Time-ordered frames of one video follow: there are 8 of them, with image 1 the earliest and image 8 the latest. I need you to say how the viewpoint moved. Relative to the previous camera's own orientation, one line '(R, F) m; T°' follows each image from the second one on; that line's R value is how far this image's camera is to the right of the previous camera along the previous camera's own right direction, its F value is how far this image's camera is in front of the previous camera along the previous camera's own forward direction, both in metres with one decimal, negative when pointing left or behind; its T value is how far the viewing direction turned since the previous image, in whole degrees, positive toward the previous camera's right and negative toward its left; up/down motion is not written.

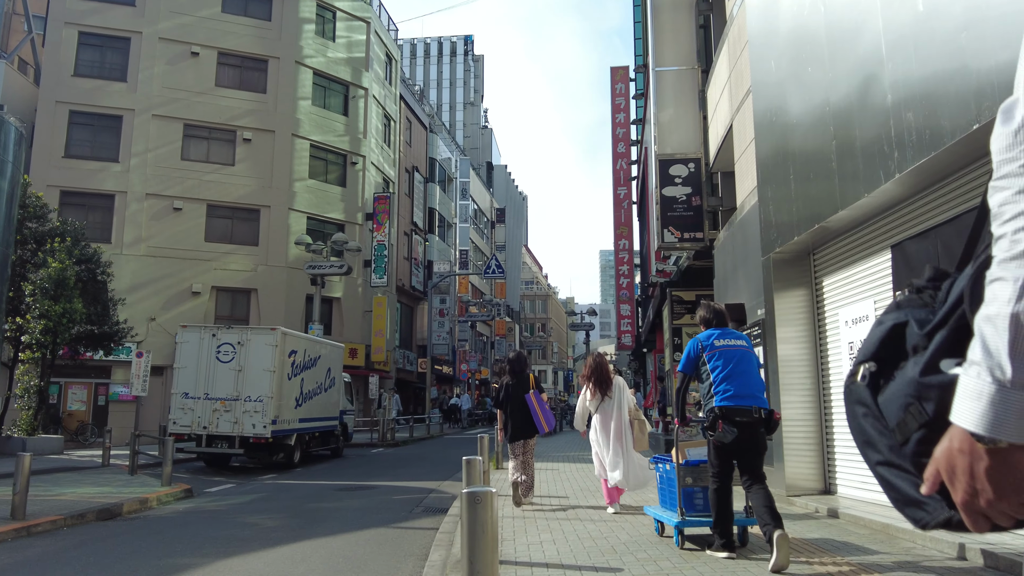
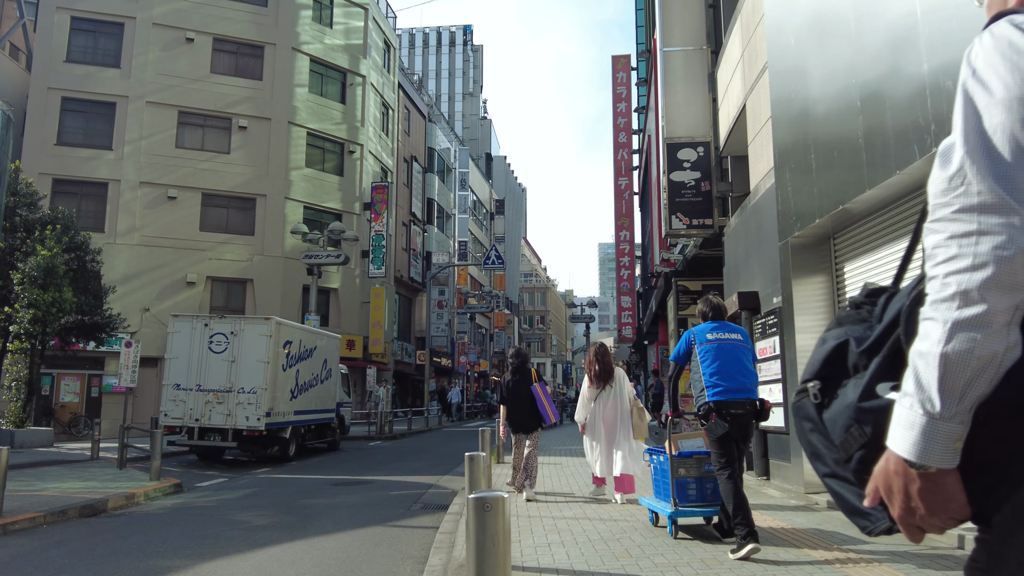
(-0.1, +0.5) m; 0°
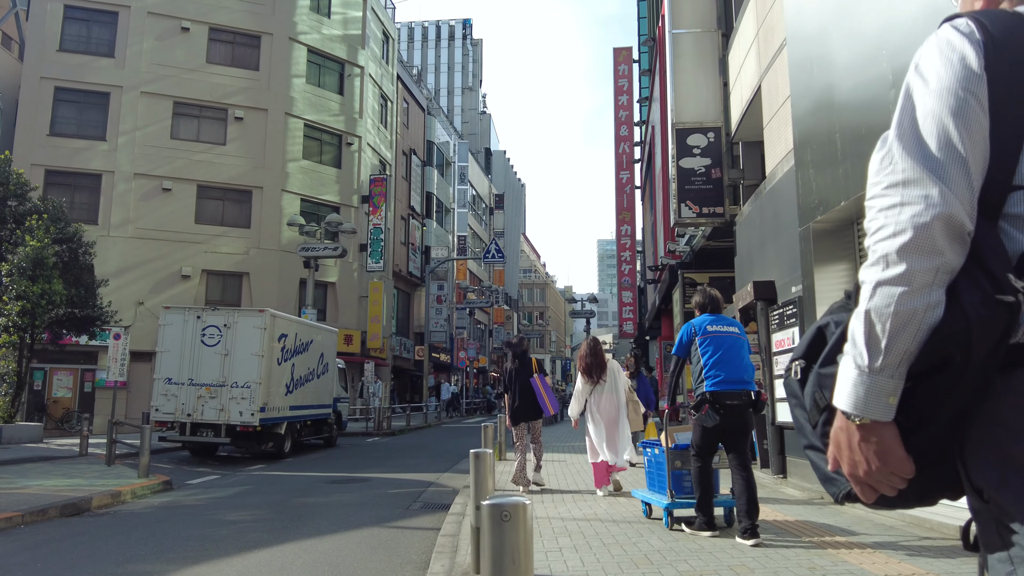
(-0.1, +0.5) m; 0°
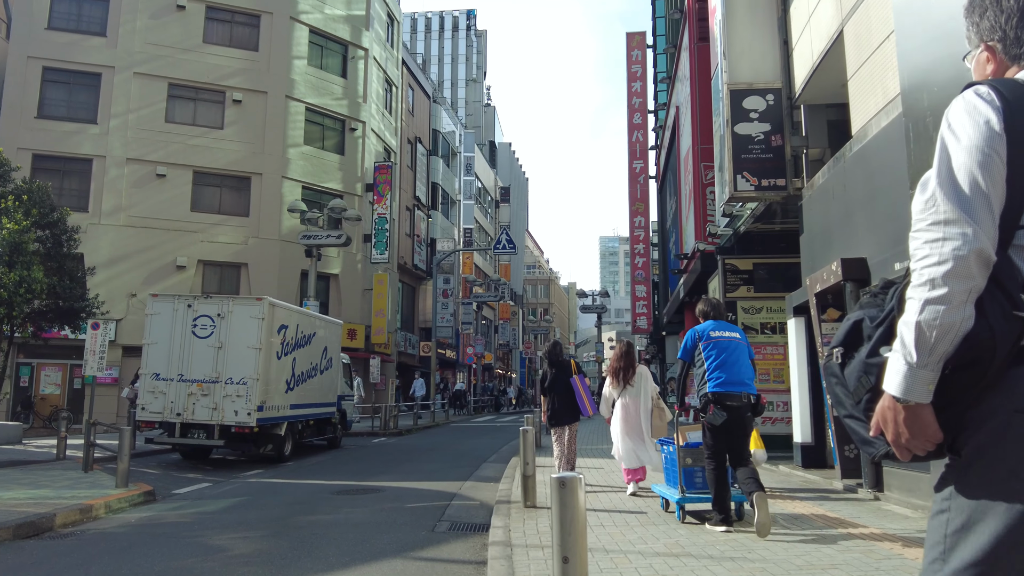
(-0.4, +1.5) m; 0°
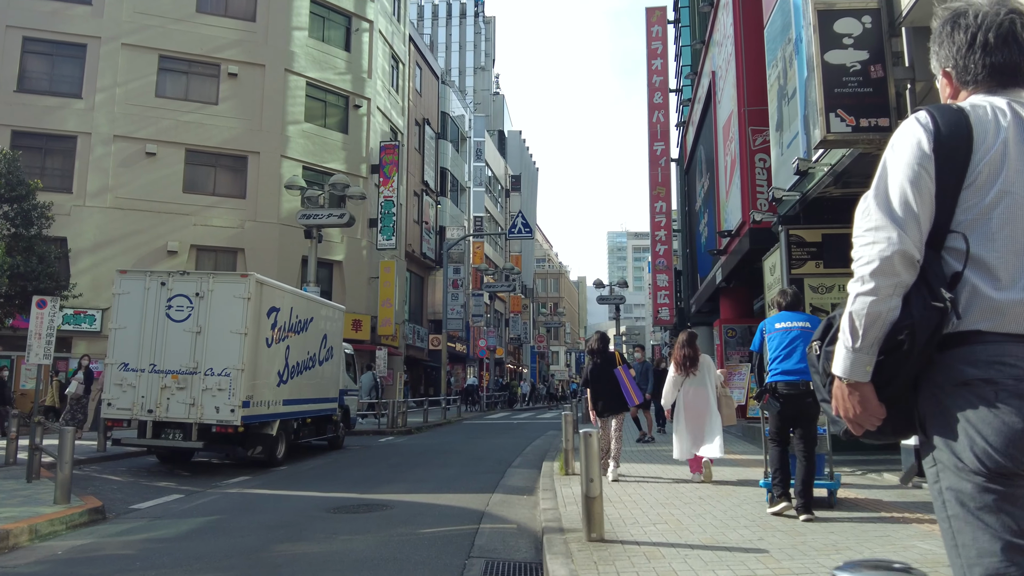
(-0.4, +2.1) m; 0°
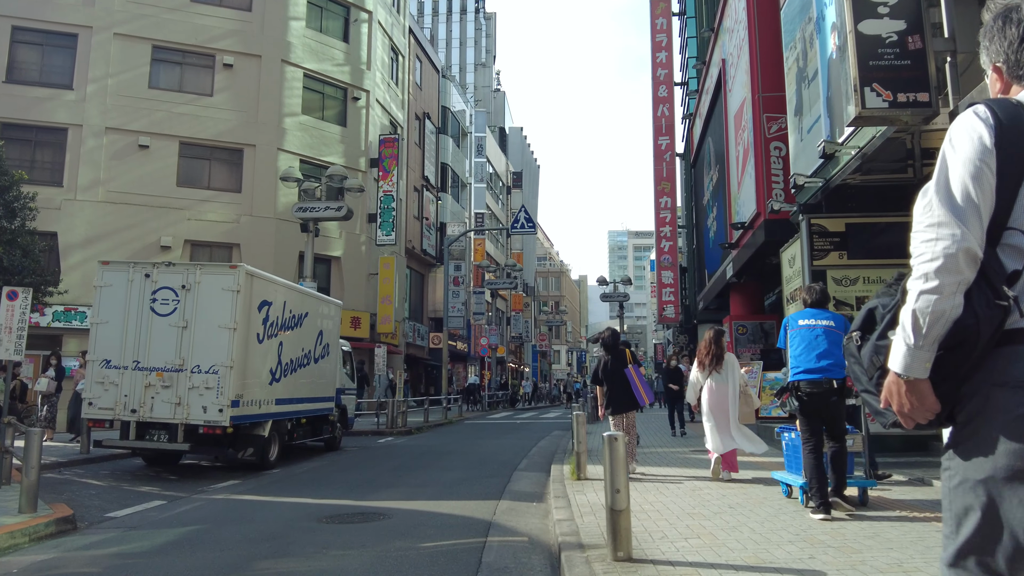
(-0.1, +0.7) m; 0°
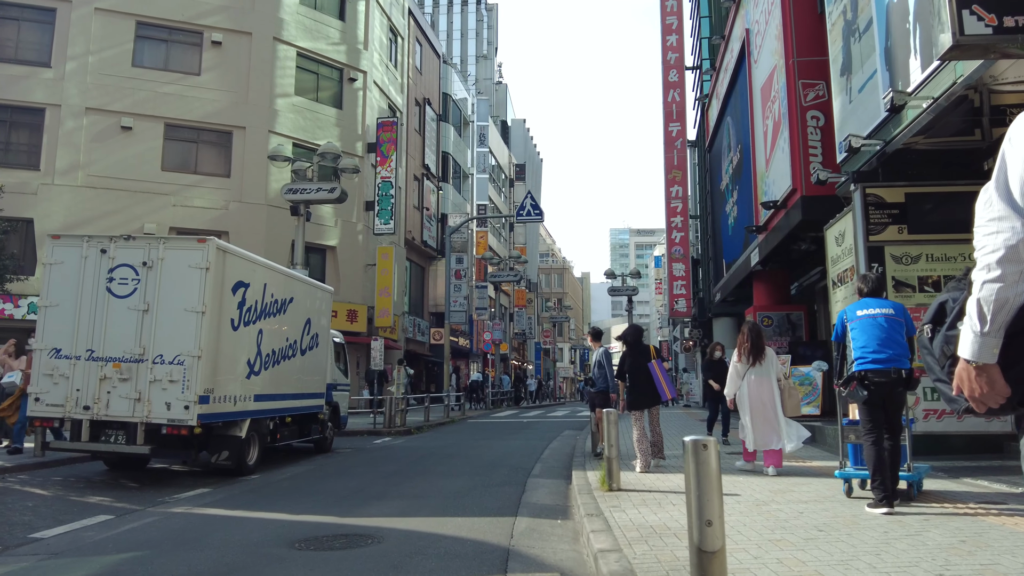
(-0.2, +1.5) m; 0°
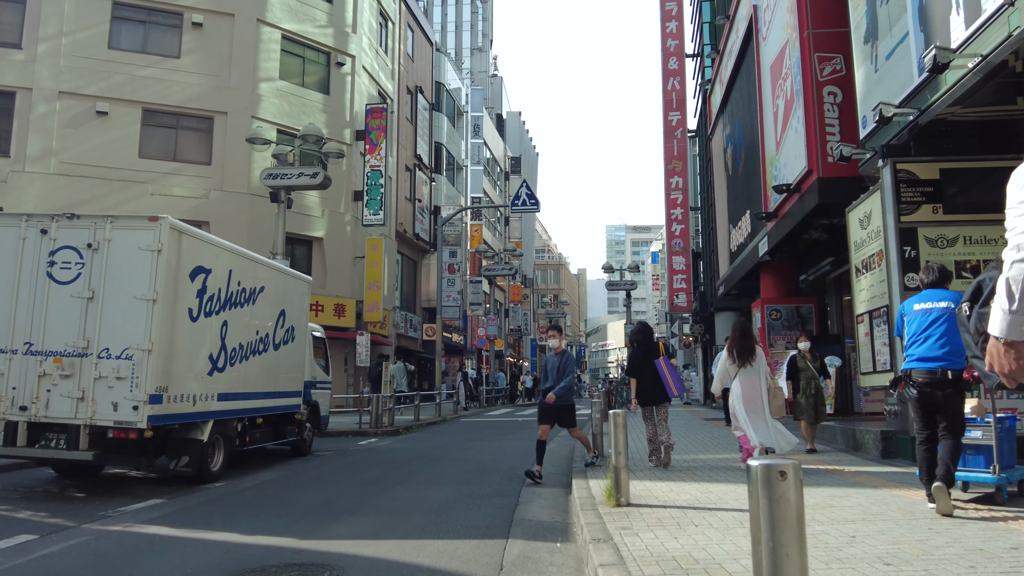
(0.0, +1.1) m; 0°
